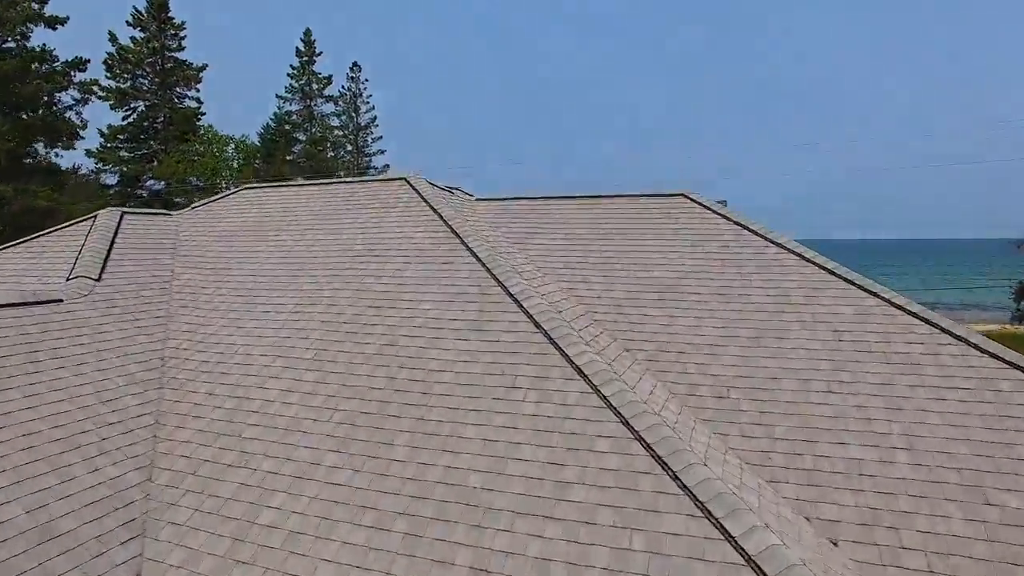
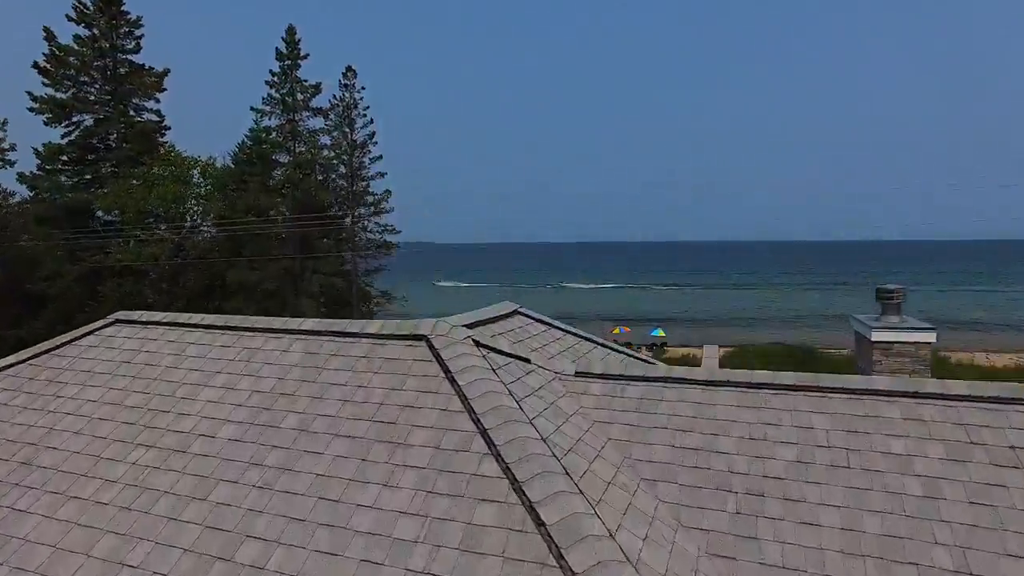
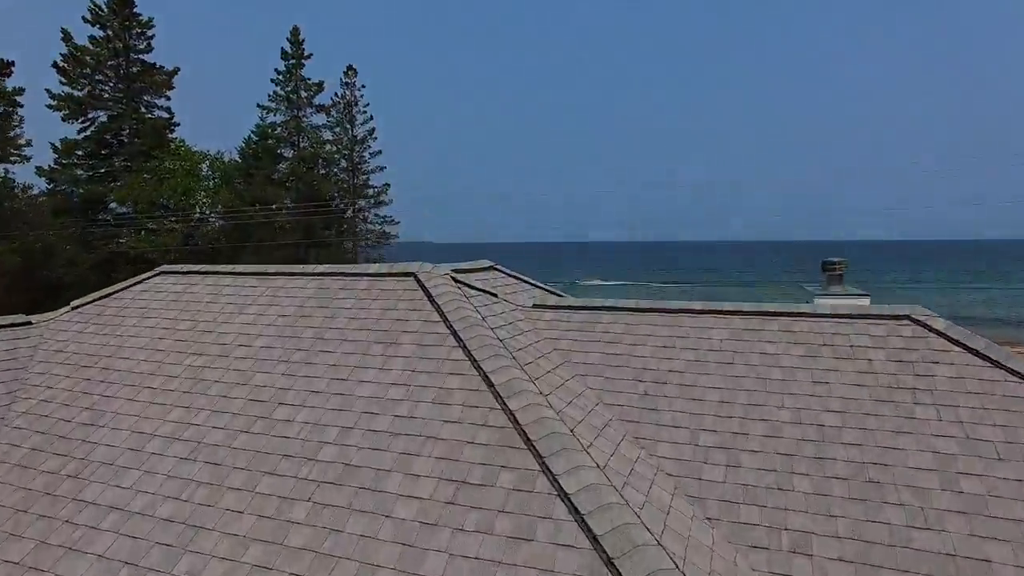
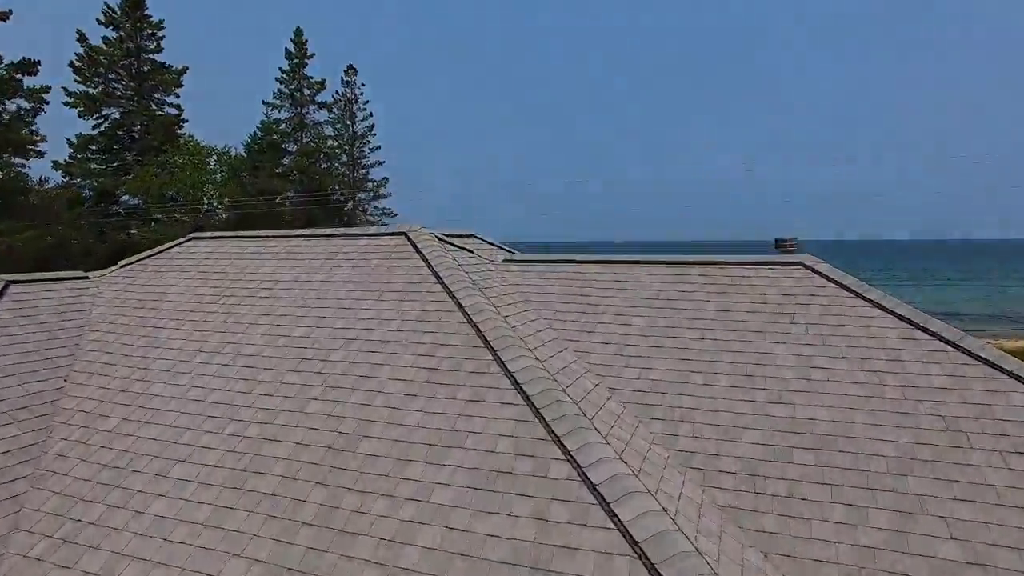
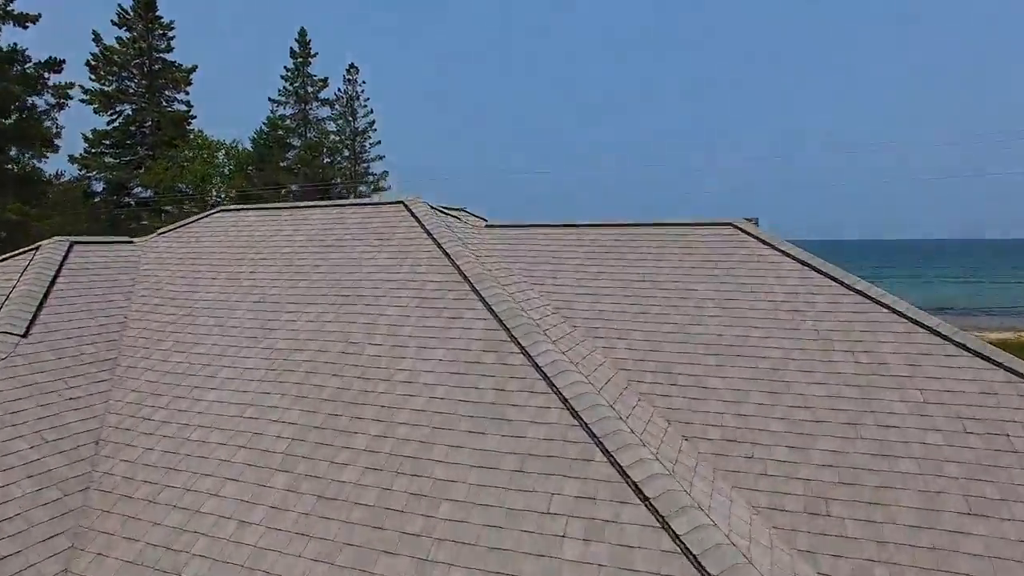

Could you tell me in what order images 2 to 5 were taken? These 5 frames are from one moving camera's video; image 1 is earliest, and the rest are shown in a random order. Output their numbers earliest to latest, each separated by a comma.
5, 4, 3, 2
